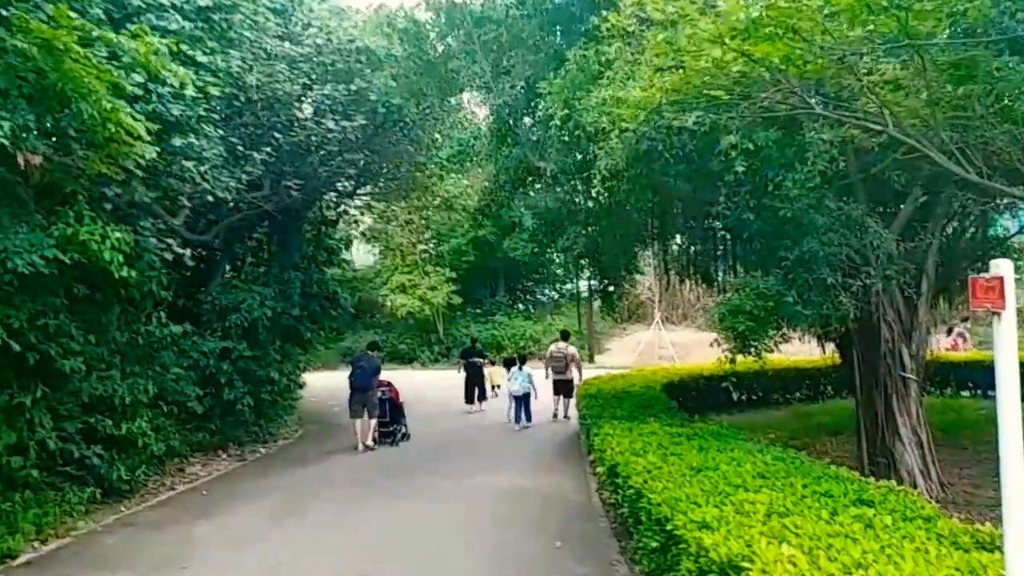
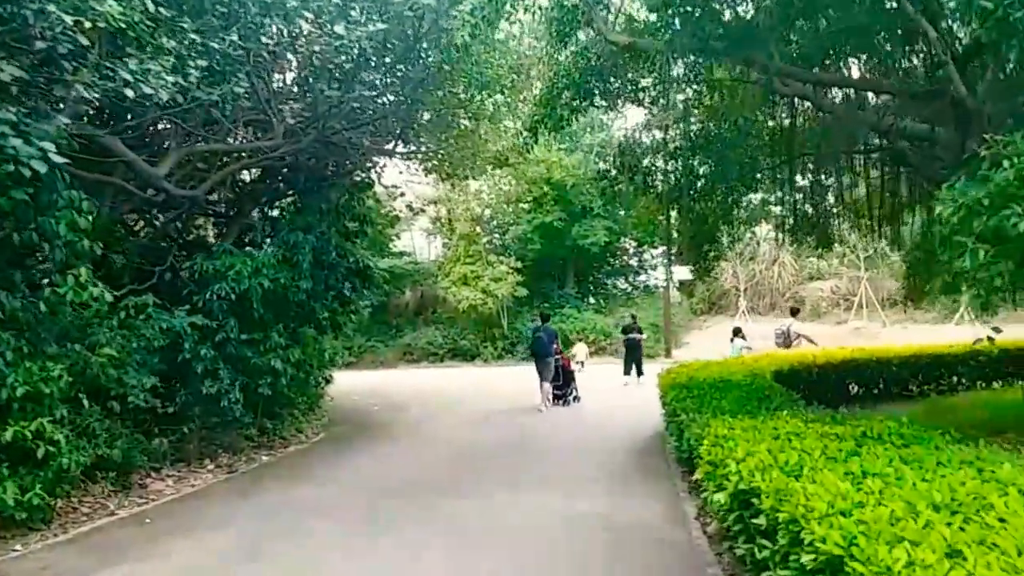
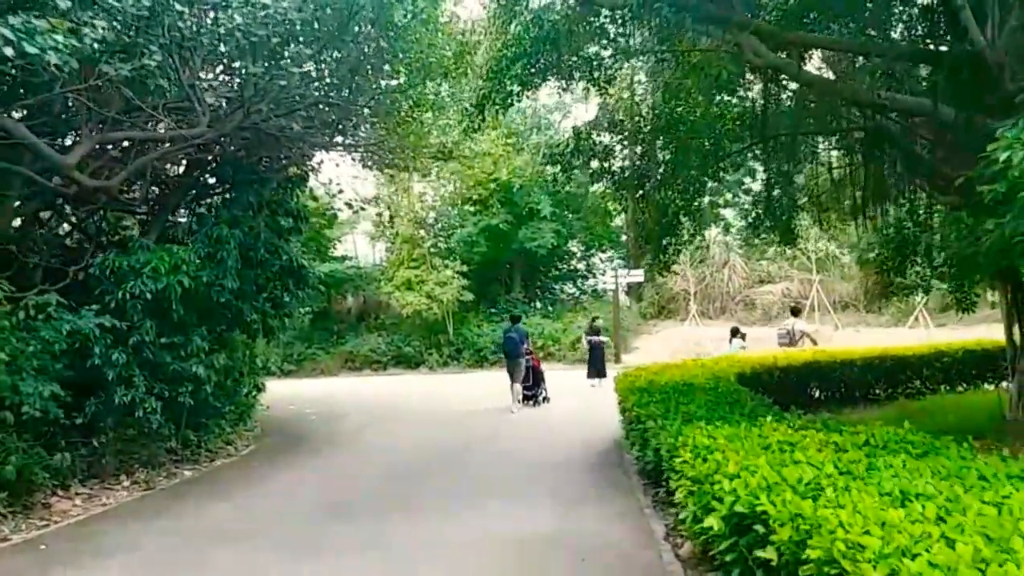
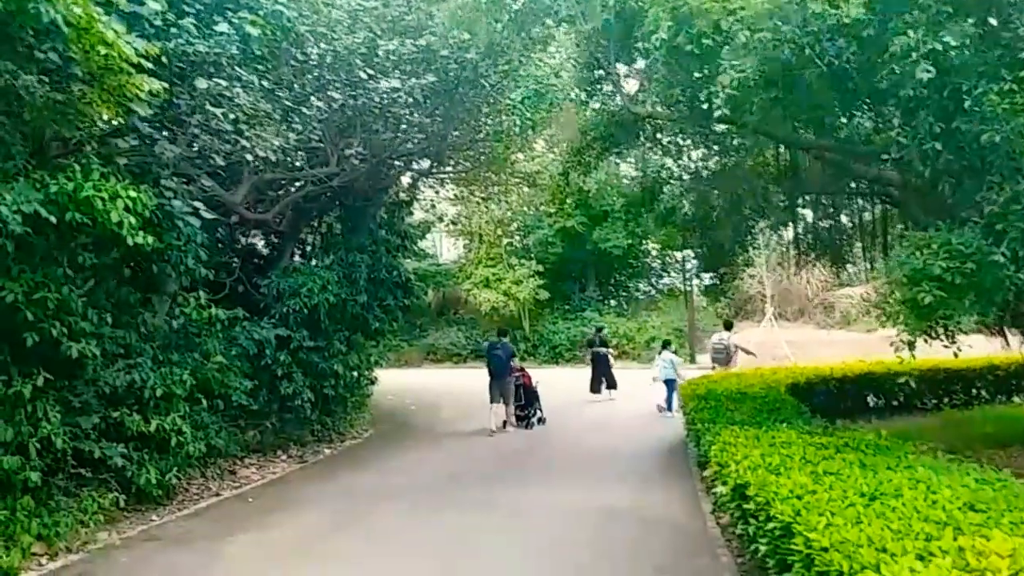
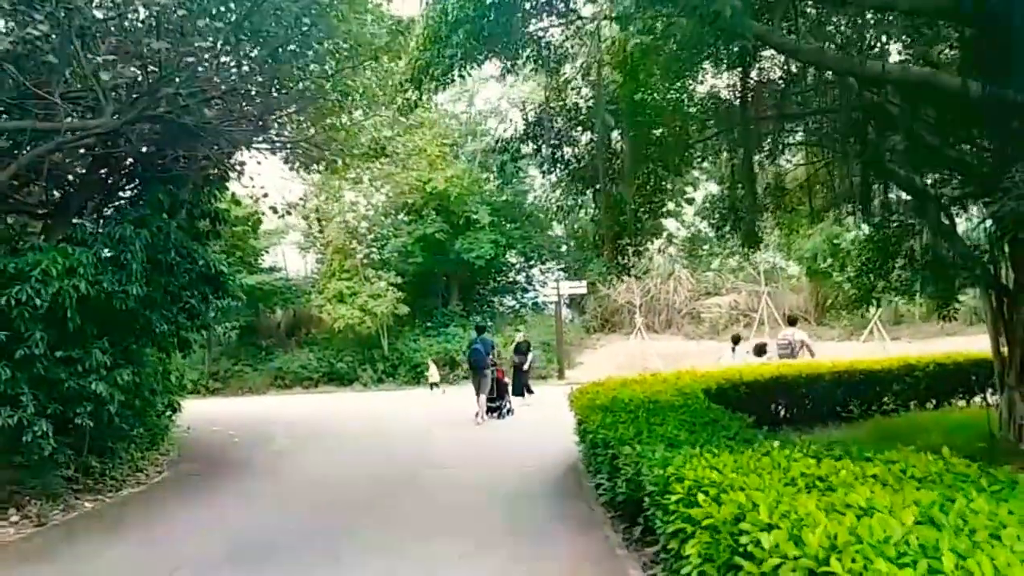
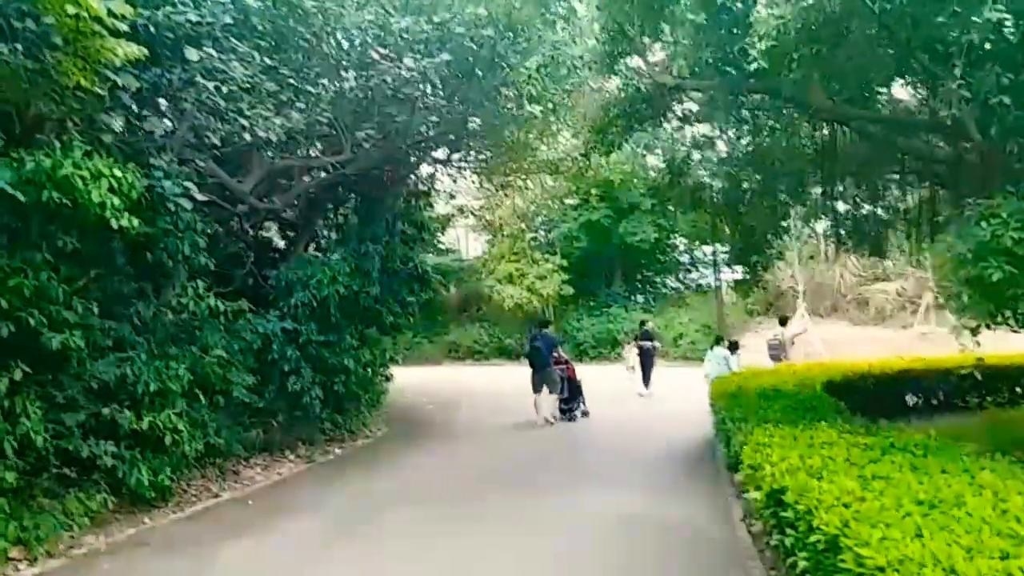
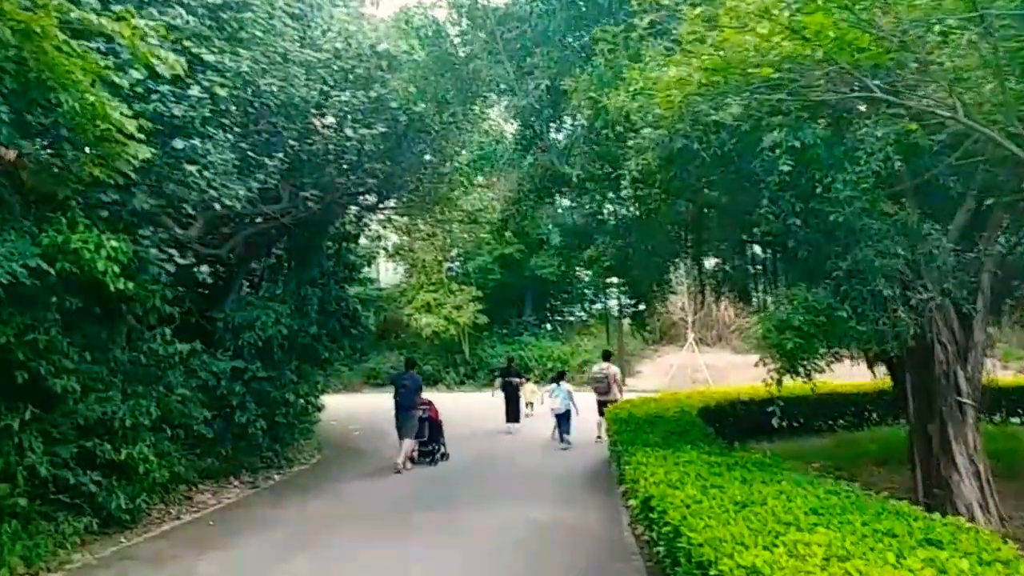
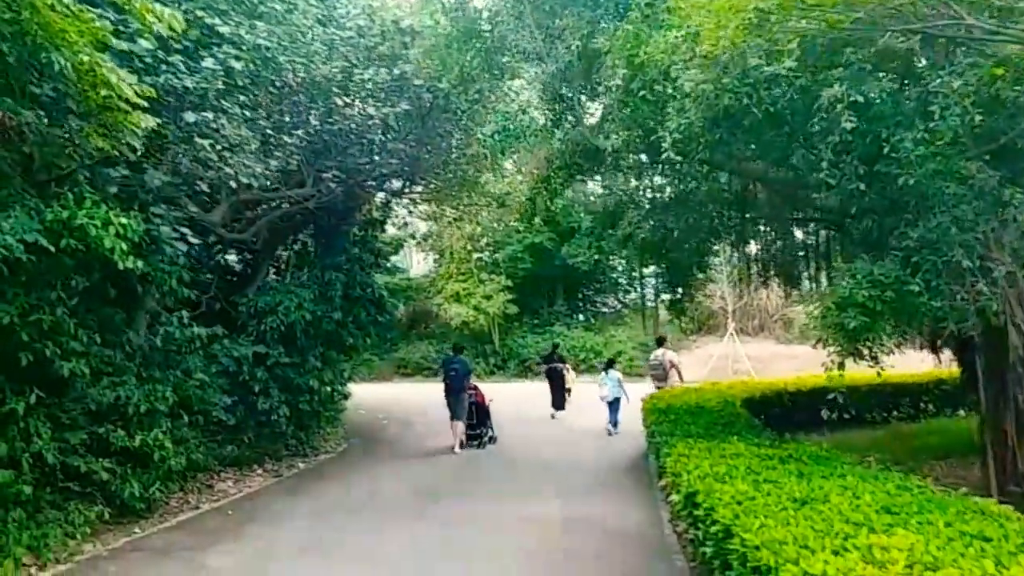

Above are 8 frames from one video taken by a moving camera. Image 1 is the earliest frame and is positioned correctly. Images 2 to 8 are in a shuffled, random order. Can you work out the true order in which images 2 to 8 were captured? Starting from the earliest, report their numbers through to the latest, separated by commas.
7, 8, 4, 6, 2, 3, 5
